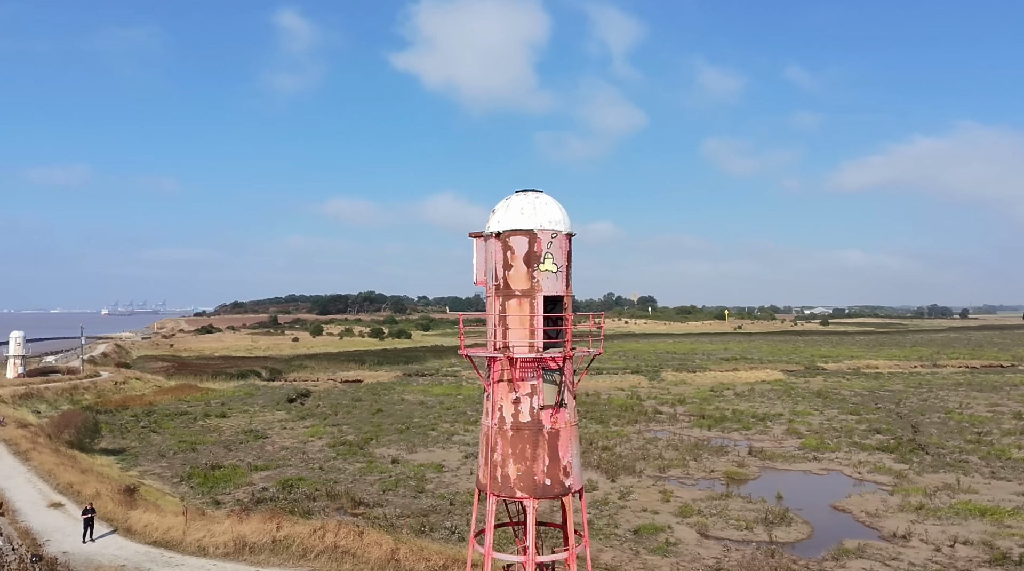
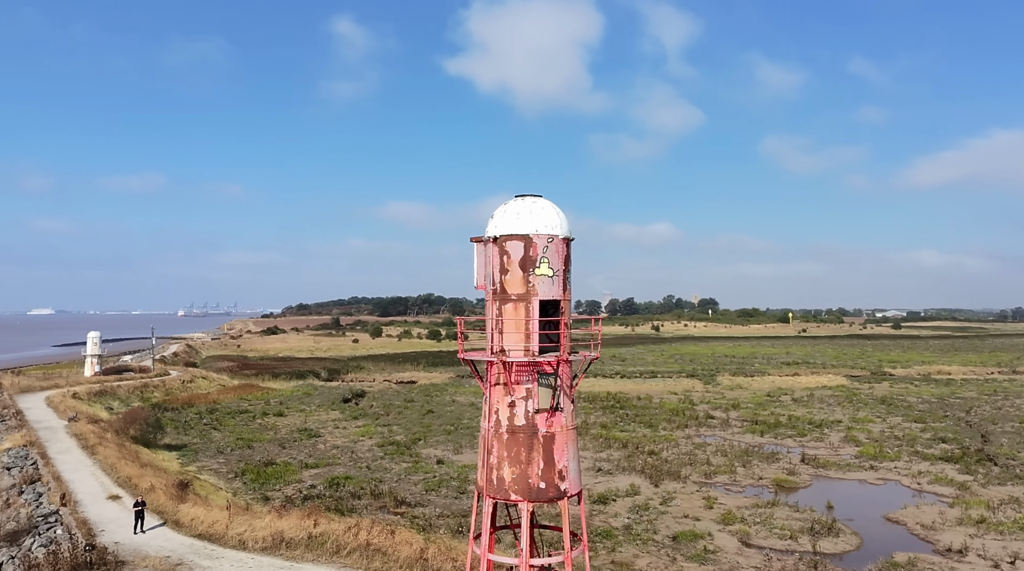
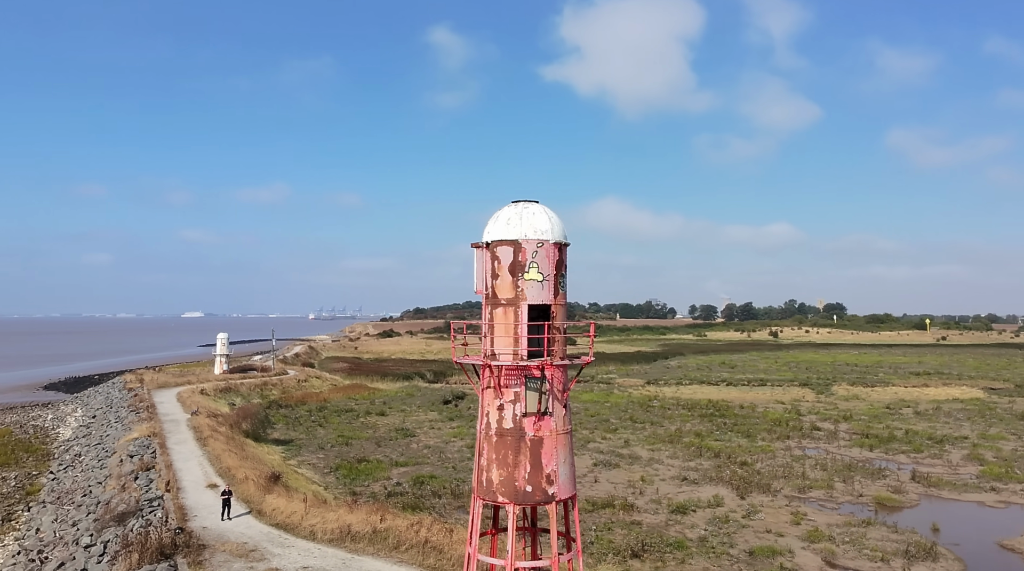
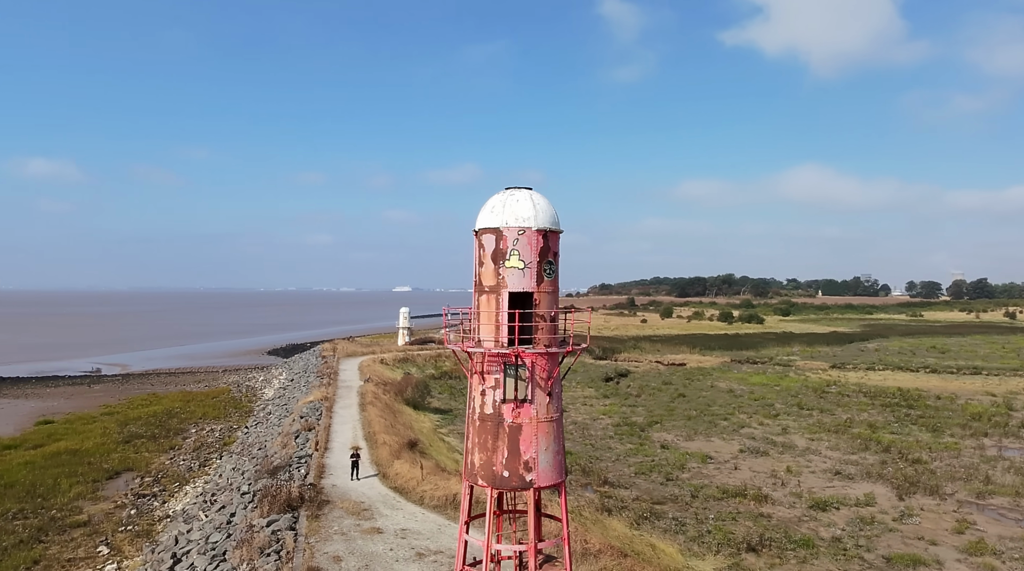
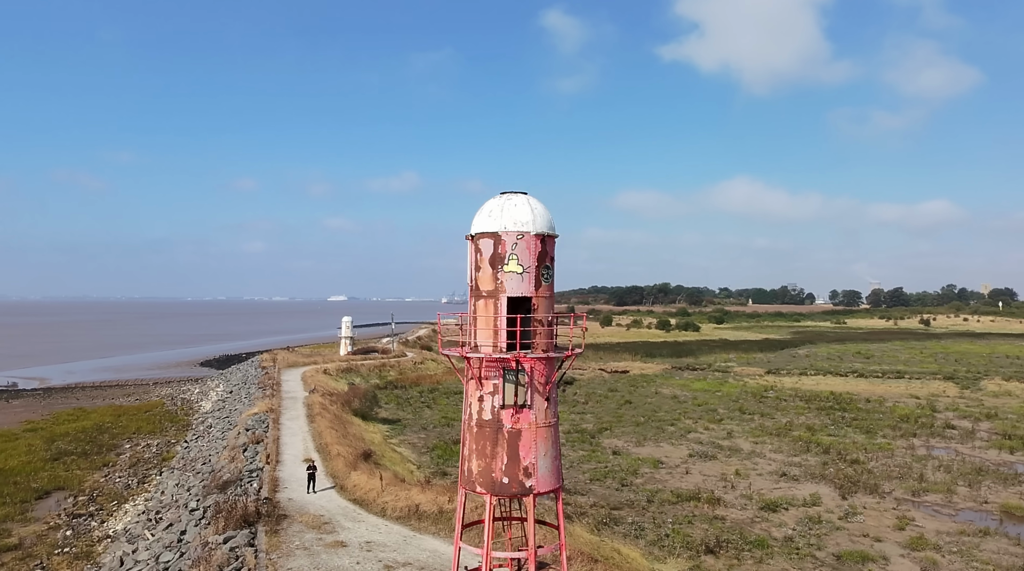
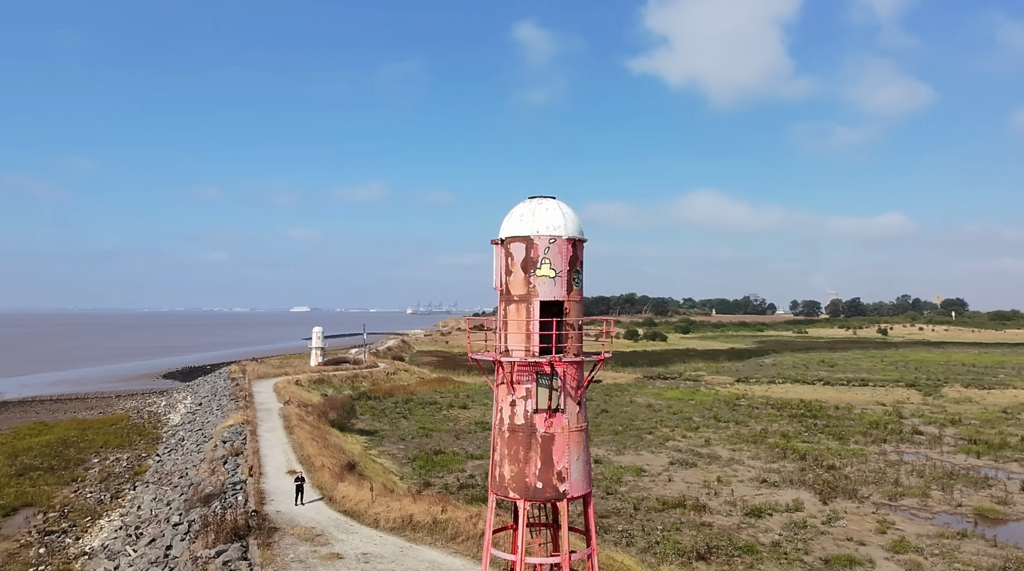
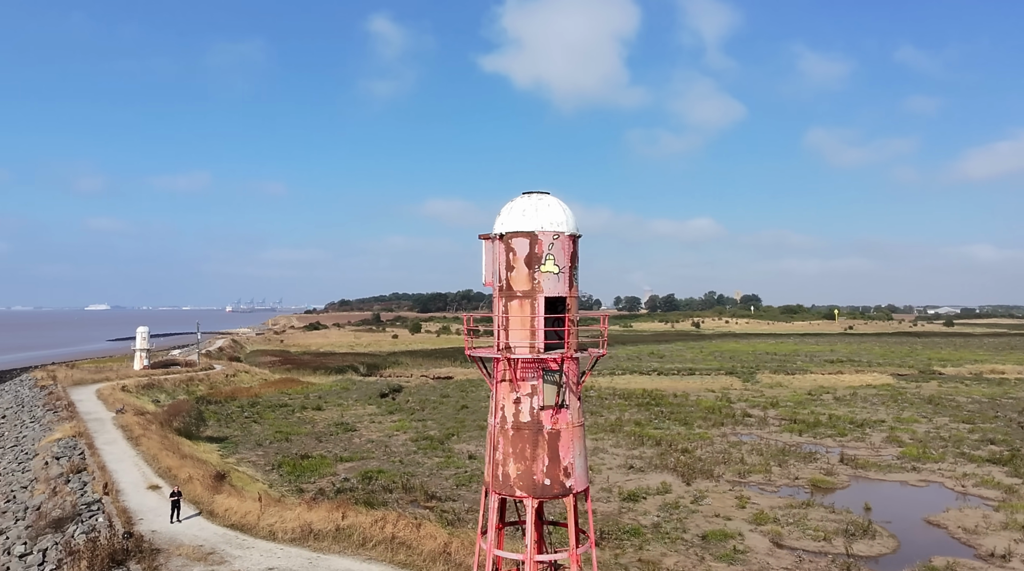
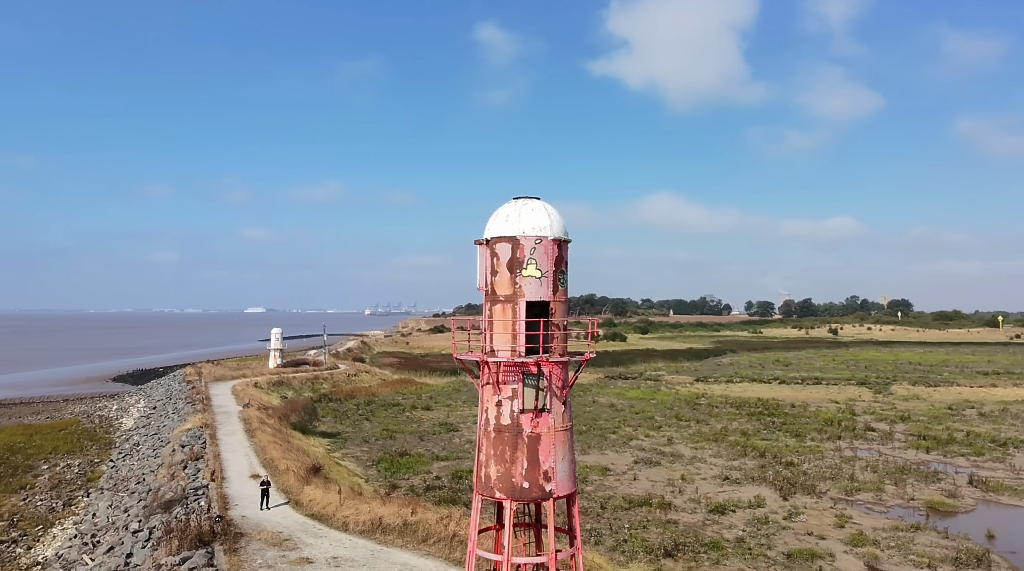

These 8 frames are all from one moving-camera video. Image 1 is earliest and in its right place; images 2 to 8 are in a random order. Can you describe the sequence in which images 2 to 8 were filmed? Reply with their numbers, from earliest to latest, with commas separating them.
2, 7, 3, 8, 6, 5, 4
